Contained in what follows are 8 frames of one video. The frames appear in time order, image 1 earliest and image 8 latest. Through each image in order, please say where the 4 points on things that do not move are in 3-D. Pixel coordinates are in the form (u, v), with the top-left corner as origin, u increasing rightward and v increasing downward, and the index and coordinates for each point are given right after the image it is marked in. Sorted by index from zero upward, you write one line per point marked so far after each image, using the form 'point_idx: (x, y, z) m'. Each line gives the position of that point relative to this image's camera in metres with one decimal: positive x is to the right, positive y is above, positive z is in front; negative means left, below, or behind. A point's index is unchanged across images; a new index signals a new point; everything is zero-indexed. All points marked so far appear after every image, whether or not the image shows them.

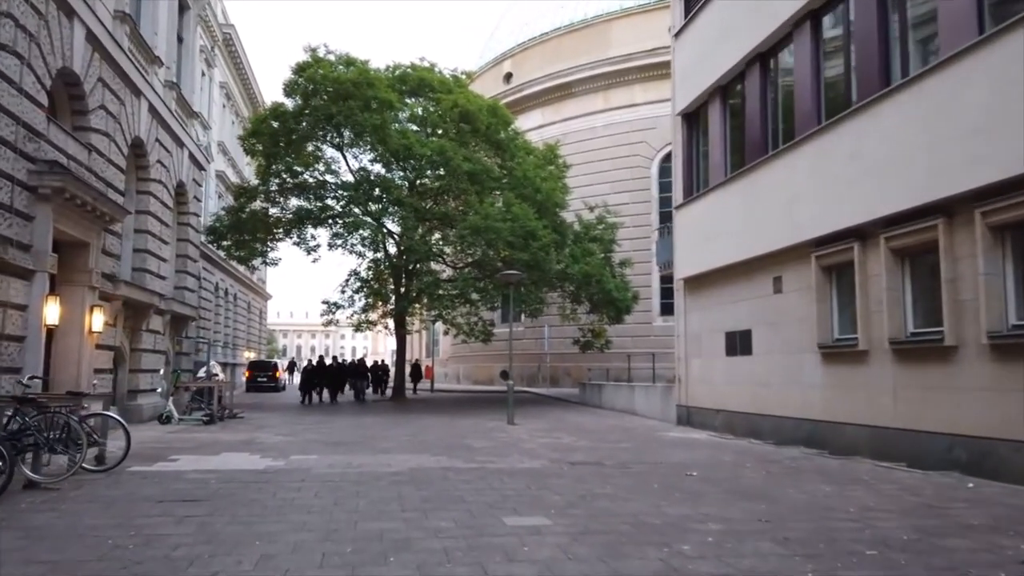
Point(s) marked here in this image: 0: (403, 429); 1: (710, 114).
0: (-2.4, -3.2, +17.0) m
1: (+4.8, +4.2, +18.4) m
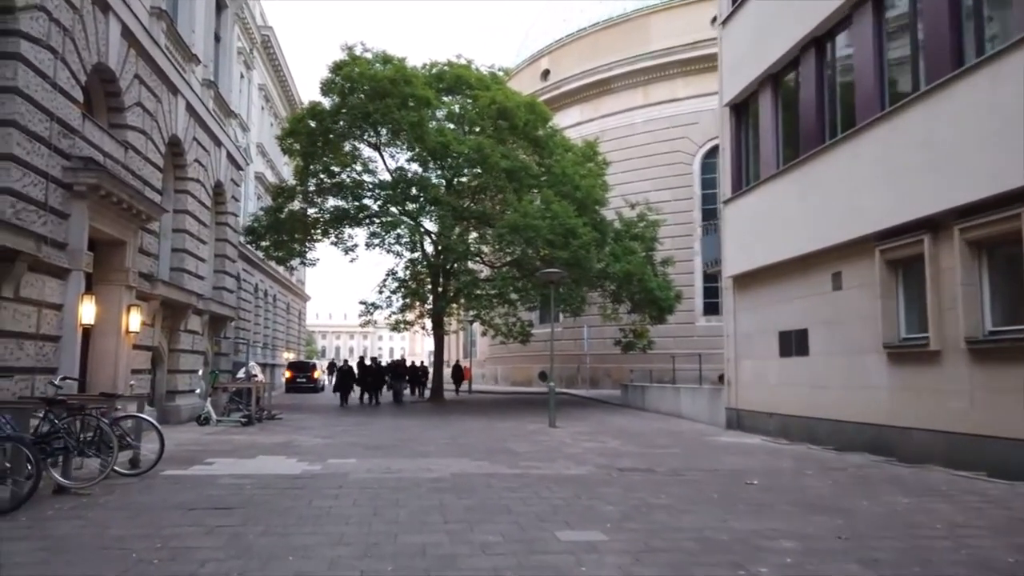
0: (-1.5, -3.2, +16.6) m
1: (+5.8, +4.2, +17.6) m
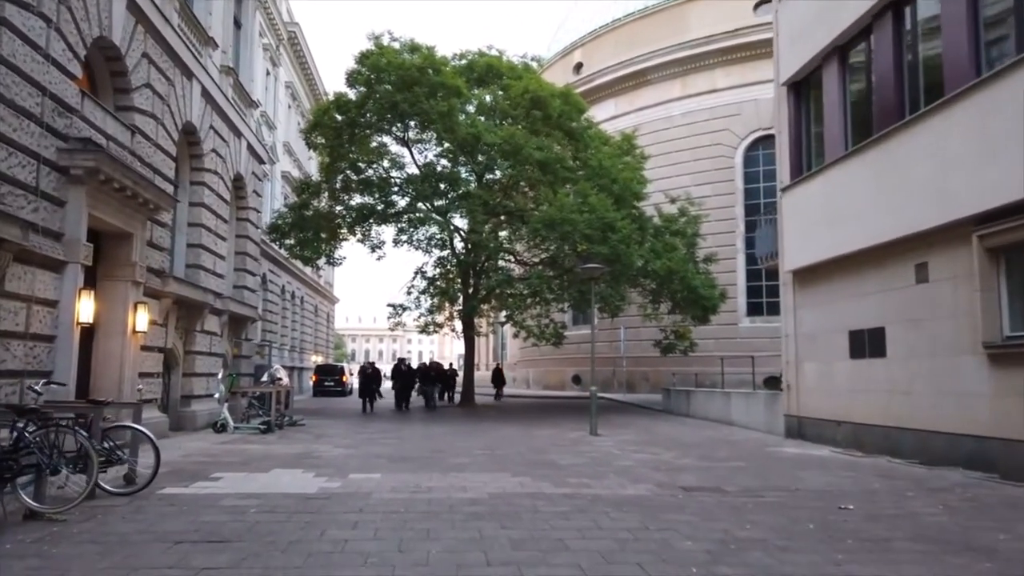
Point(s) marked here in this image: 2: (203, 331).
0: (-0.7, -3.1, +15.2) m
1: (+6.6, +4.3, +16.0) m
2: (-7.1, -1.0, +17.4) m
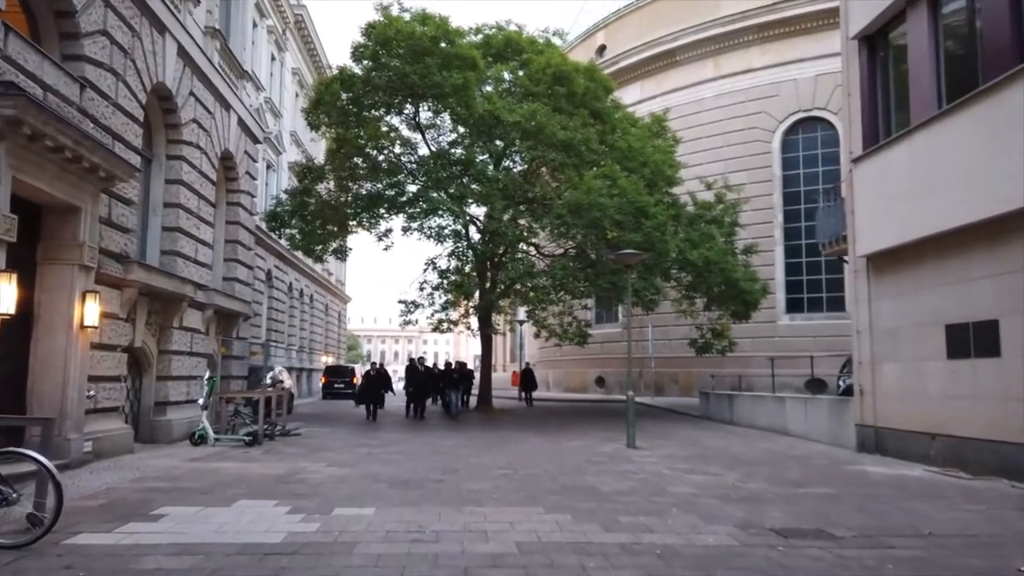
0: (-0.2, -2.9, +12.8) m
1: (+7.0, +4.6, +13.4) m
2: (-6.6, -0.8, +15.1) m
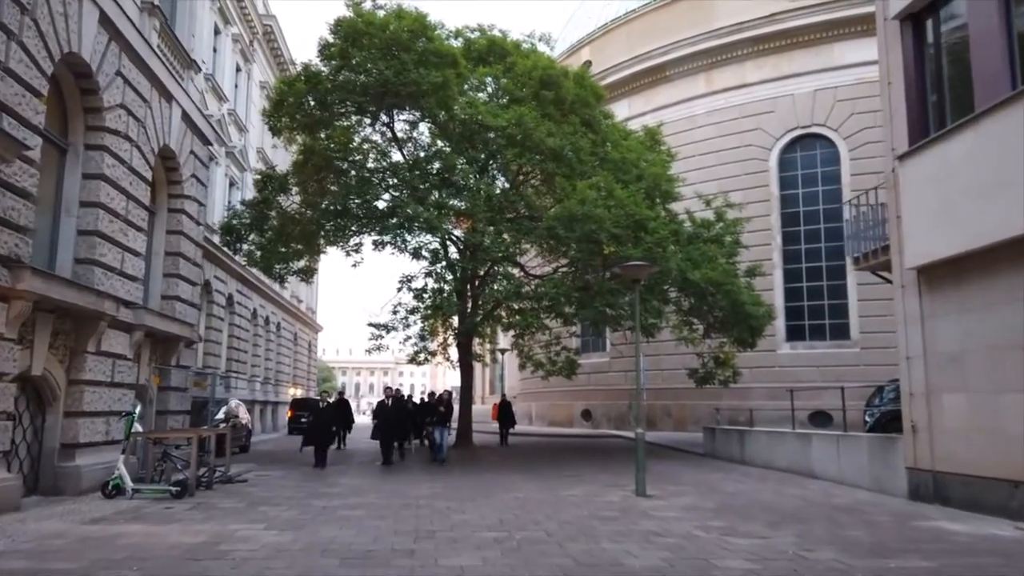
0: (-0.4, -3.0, +10.3) m
1: (+6.9, +4.3, +11.4) m
2: (-6.8, -1.1, +12.5) m
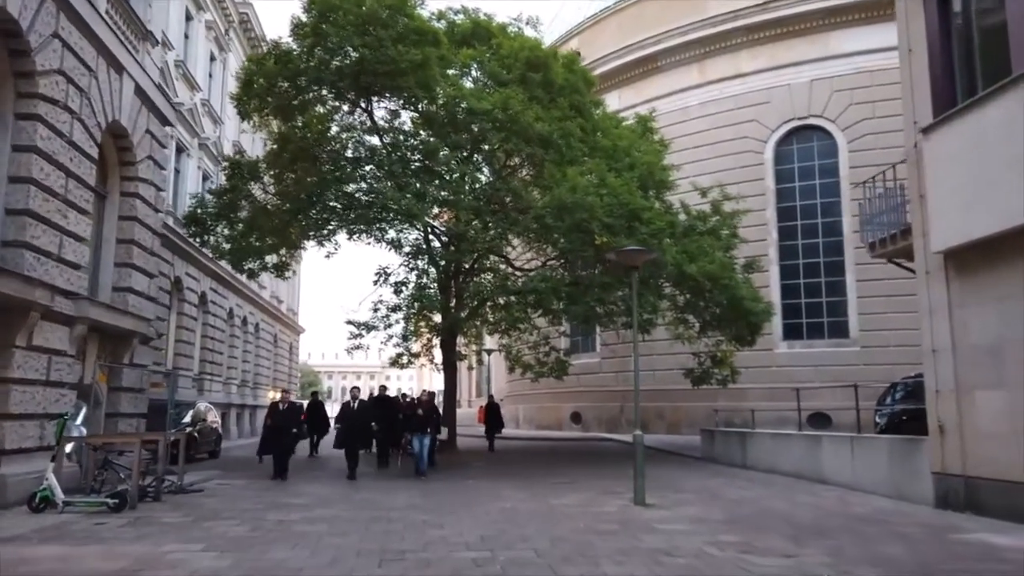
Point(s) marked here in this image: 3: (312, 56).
0: (-0.6, -2.8, +9.0) m
1: (+6.7, +4.5, +10.3) m
2: (-7.0, -0.9, +11.1) m
3: (-5.1, +6.0, +19.5) m
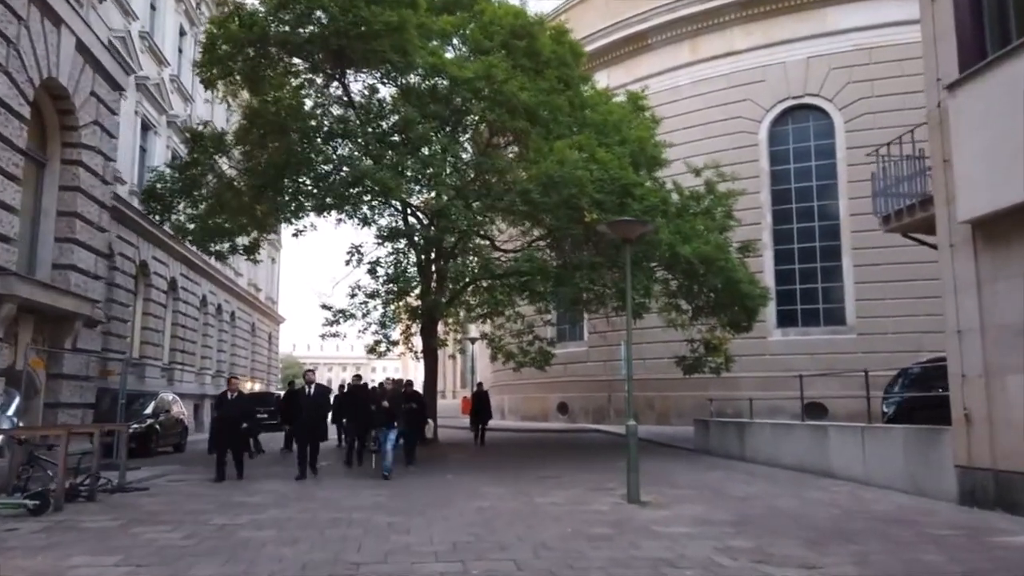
0: (-0.8, -2.5, +7.8) m
1: (+6.4, +4.9, +9.1) m
2: (-7.2, -0.5, +9.8) m
3: (-5.5, +6.4, +18.1) m
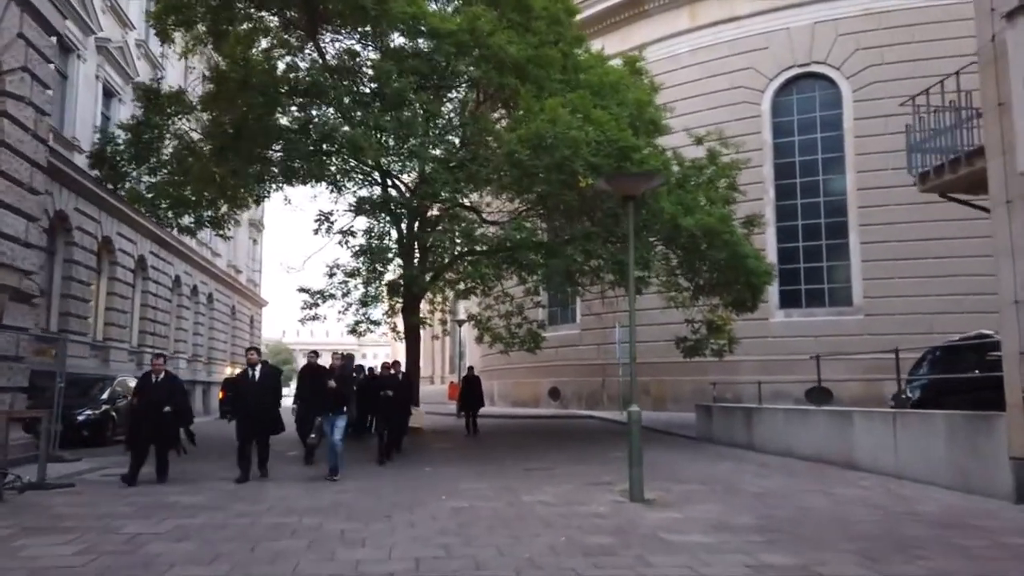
0: (-1.0, -2.1, +6.3) m
1: (+6.2, +5.3, +7.6) m
2: (-7.4, -0.1, +8.1) m
3: (-5.8, +7.0, +16.4) m
